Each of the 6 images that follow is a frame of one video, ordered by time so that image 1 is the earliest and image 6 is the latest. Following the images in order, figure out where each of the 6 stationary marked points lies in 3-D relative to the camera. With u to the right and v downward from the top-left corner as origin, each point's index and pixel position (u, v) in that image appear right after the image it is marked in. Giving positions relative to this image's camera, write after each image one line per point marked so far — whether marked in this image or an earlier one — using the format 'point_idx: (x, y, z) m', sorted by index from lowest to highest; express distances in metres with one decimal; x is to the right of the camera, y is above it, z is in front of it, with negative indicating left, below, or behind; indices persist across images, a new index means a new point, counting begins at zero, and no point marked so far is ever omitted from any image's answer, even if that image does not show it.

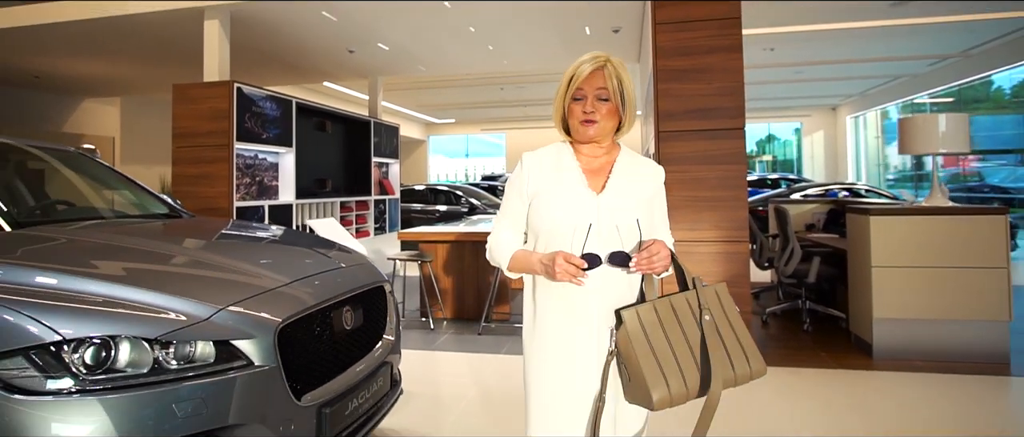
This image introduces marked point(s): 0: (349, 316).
0: (-0.5, -0.3, +1.7) m
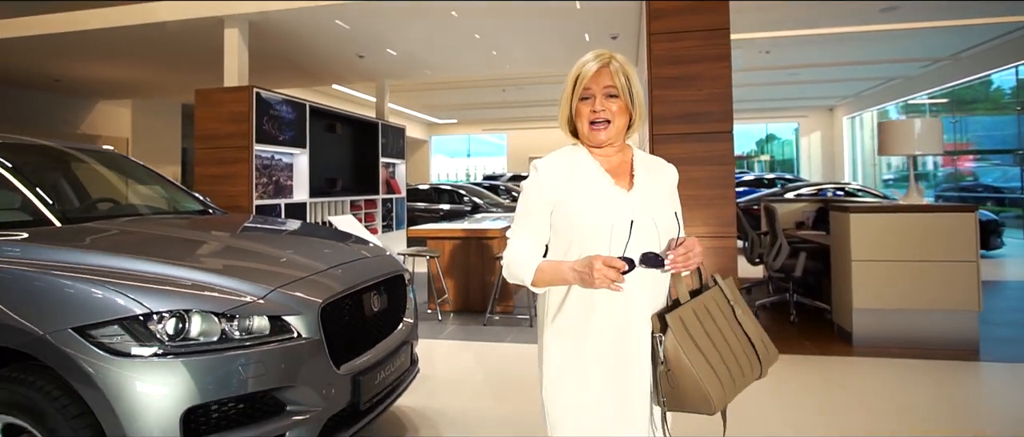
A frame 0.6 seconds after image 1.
0: (-0.5, -0.3, +1.9) m
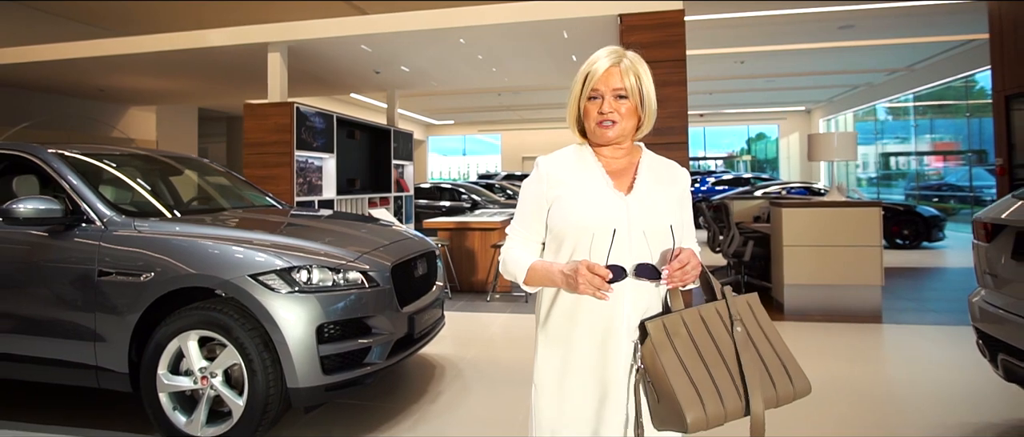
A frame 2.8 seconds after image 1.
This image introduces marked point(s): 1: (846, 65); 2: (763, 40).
0: (-0.4, -0.2, +2.7) m
1: (+5.7, +2.6, +9.5) m
2: (+3.6, +2.6, +8.0) m
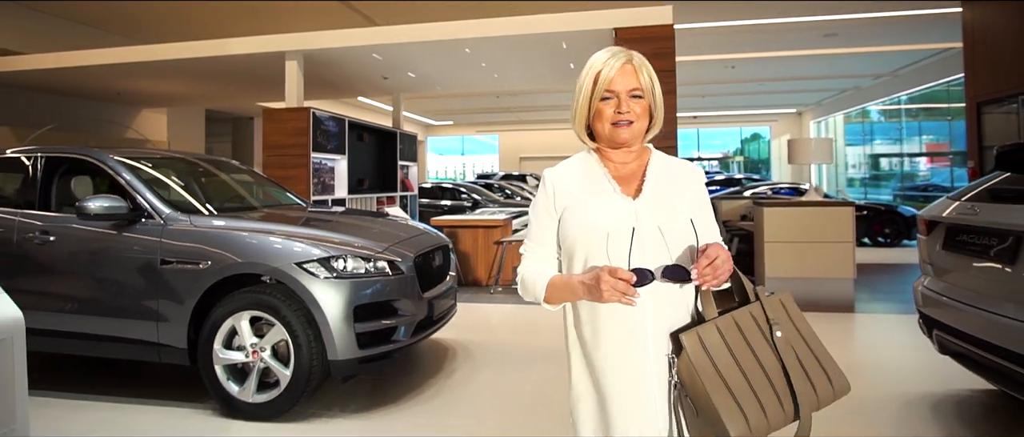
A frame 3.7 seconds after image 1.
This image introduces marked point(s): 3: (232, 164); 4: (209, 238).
0: (-0.4, -0.2, +3.0) m
1: (+5.7, +2.6, +9.9) m
2: (+3.6, +2.6, +8.4) m
3: (-2.1, +0.4, +4.3) m
4: (-1.4, -0.1, +2.5) m
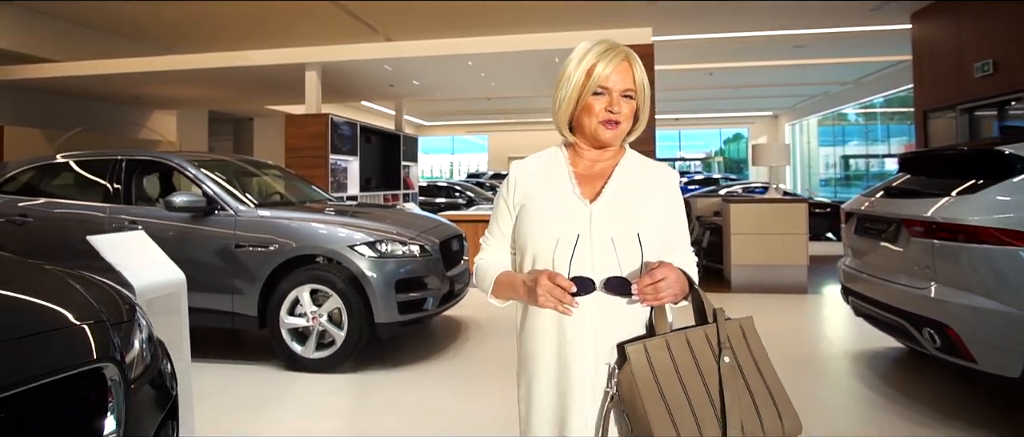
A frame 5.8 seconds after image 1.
0: (-0.4, -0.2, +3.6) m
1: (+5.6, +2.7, +10.6) m
2: (+3.5, +2.6, +9.1) m
3: (-2.1, +0.5, +4.8) m
4: (-1.3, 0.0, +3.1) m
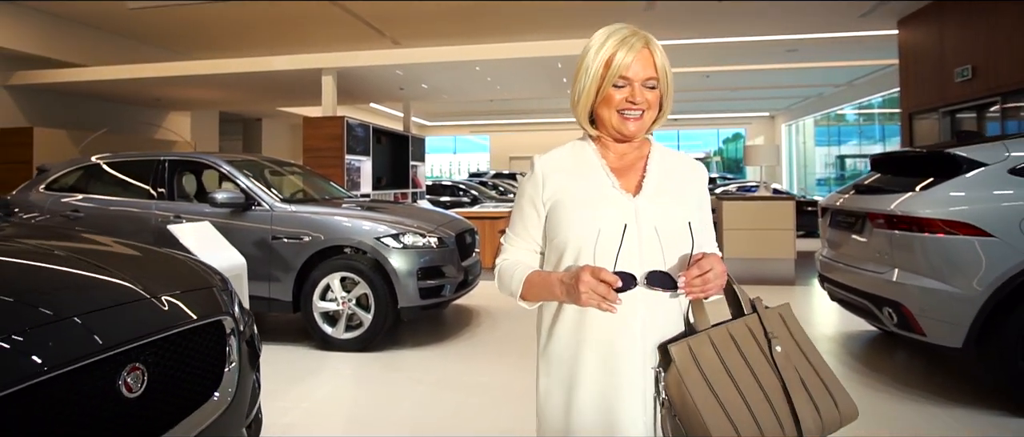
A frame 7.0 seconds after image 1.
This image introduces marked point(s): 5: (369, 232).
0: (-0.3, -0.1, +3.9) m
1: (+5.6, +2.7, +11.0) m
2: (+3.6, +2.7, +9.4) m
3: (-2.1, +0.5, +5.2) m
4: (-1.3, 0.0, +3.4) m
5: (-0.9, -0.1, +3.3) m
